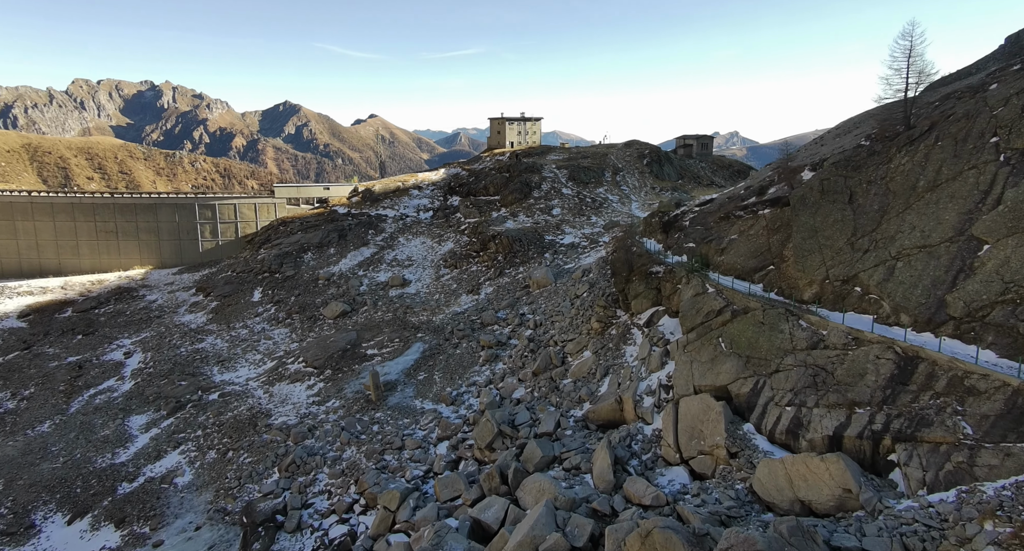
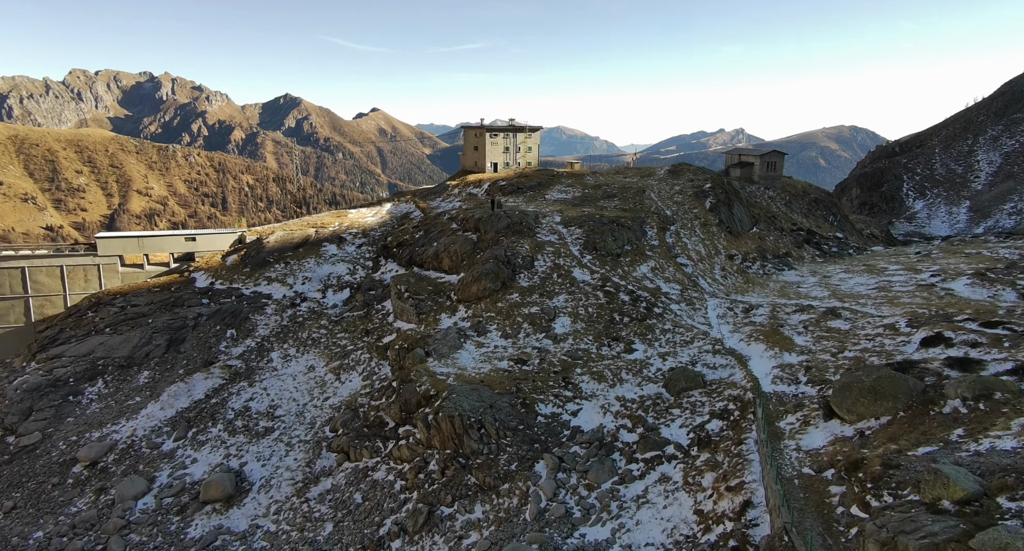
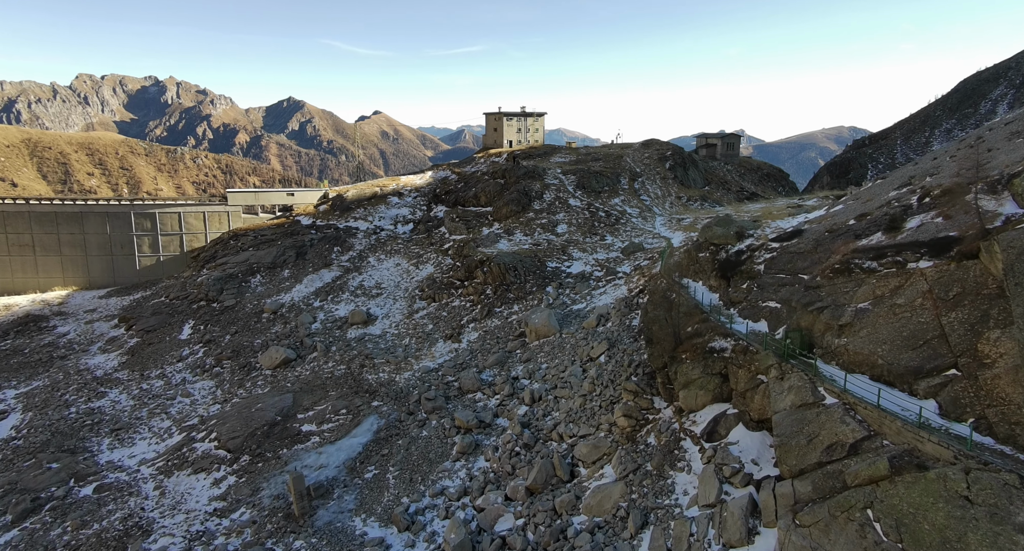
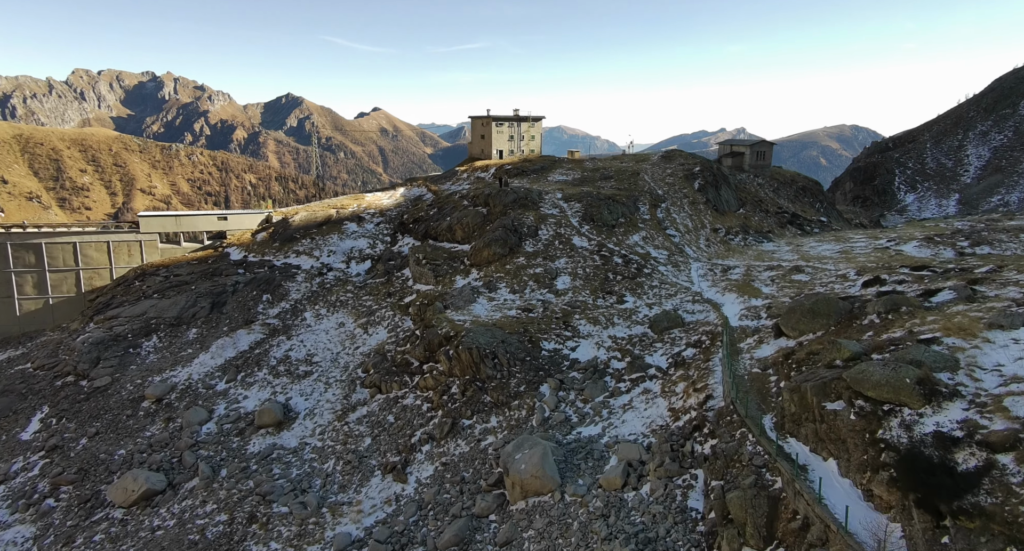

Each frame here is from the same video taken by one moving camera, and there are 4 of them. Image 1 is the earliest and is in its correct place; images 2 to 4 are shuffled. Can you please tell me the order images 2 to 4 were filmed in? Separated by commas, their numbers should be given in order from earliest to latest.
3, 4, 2
